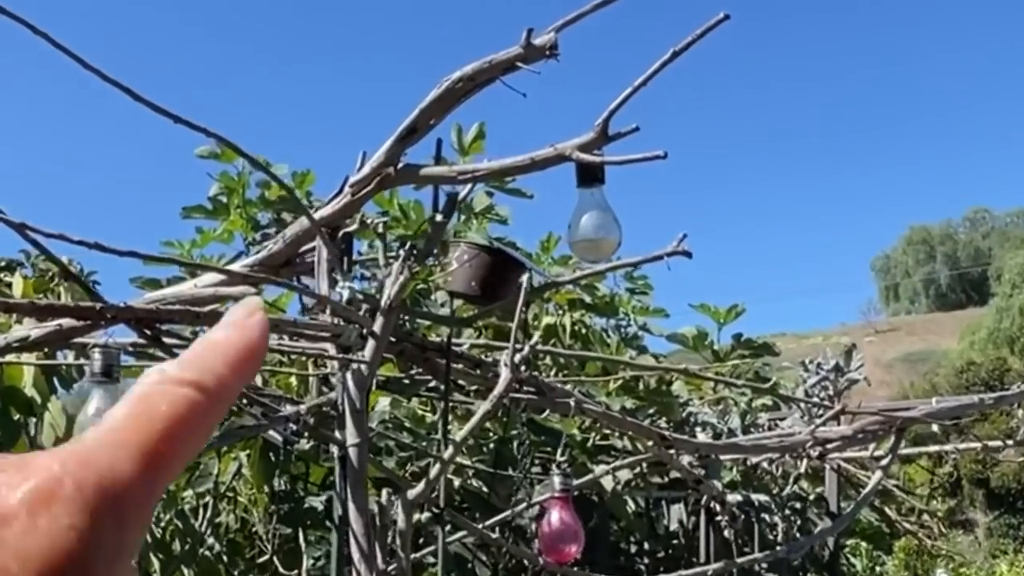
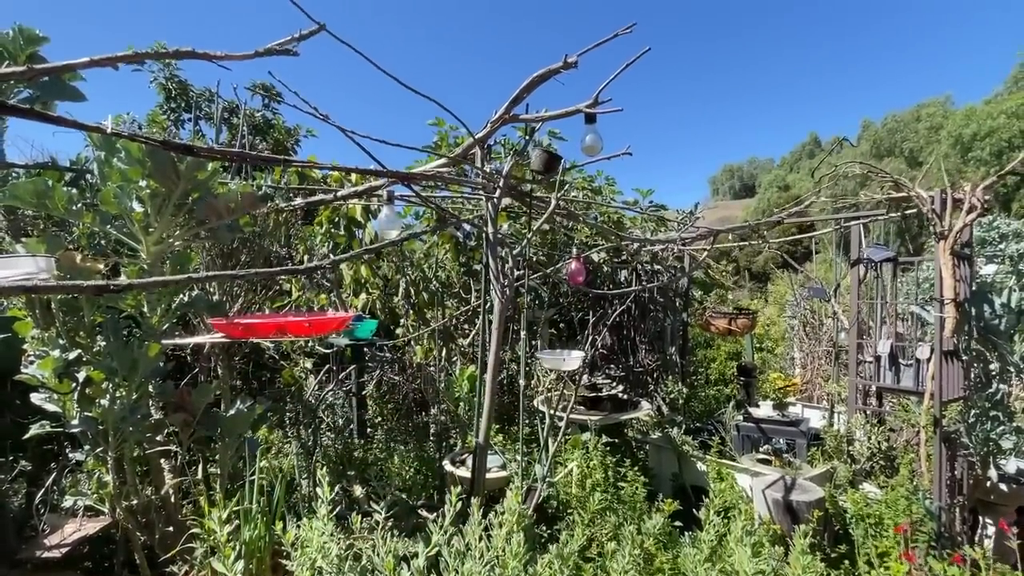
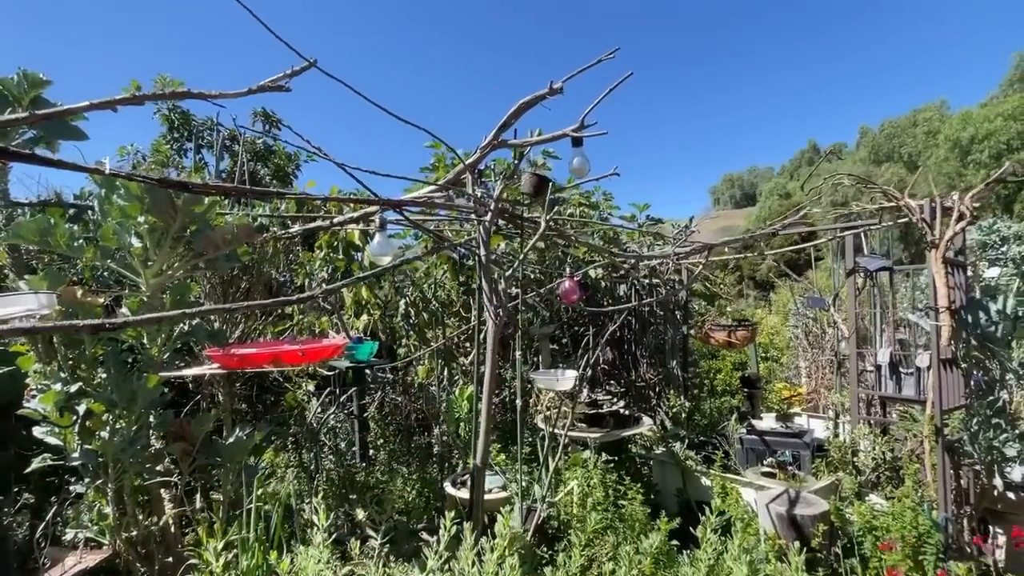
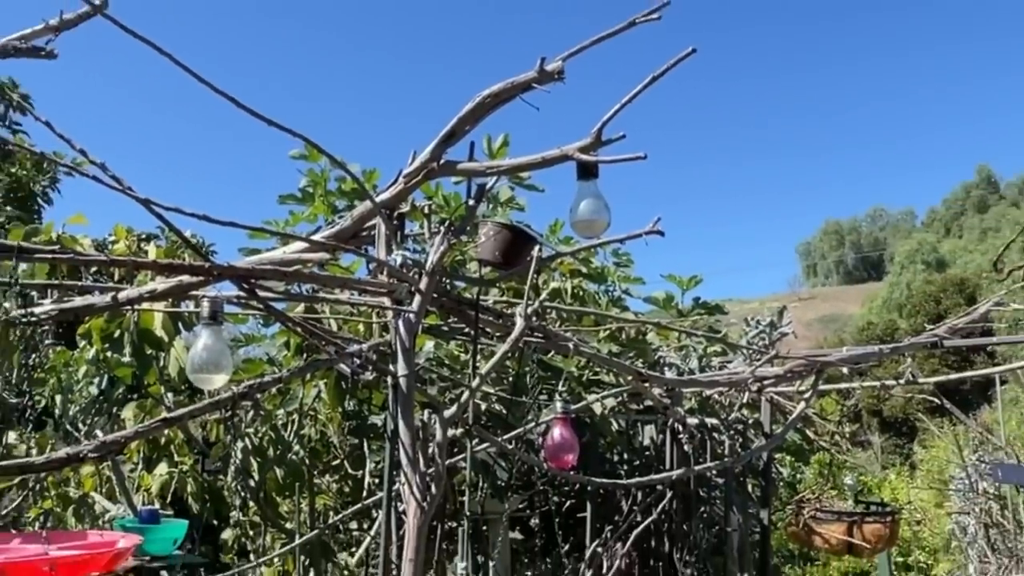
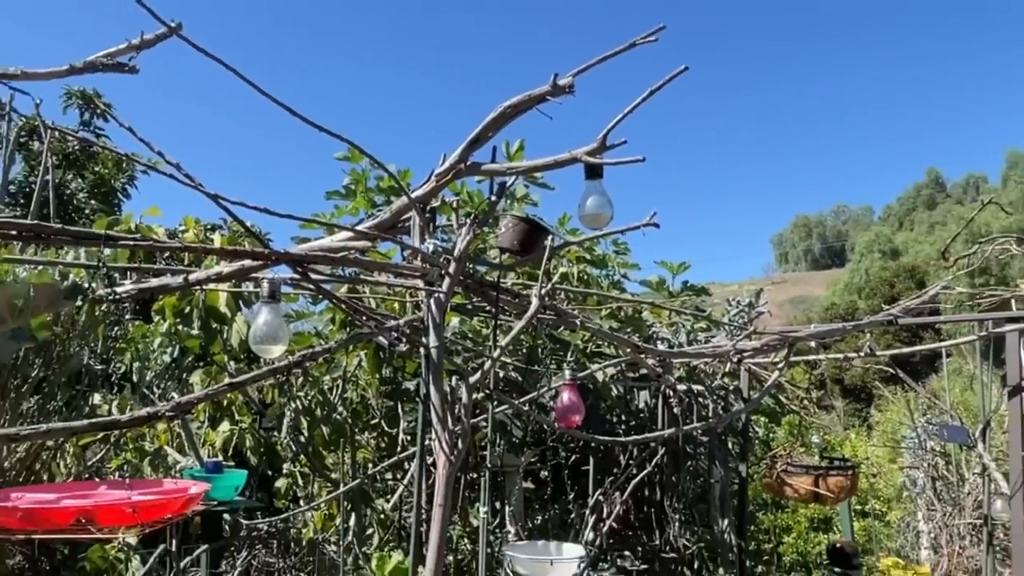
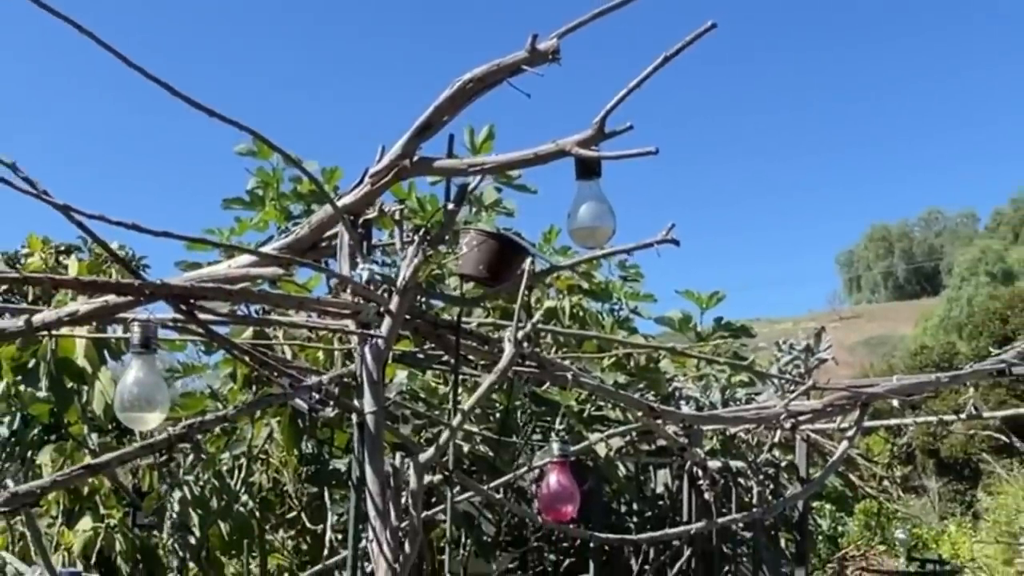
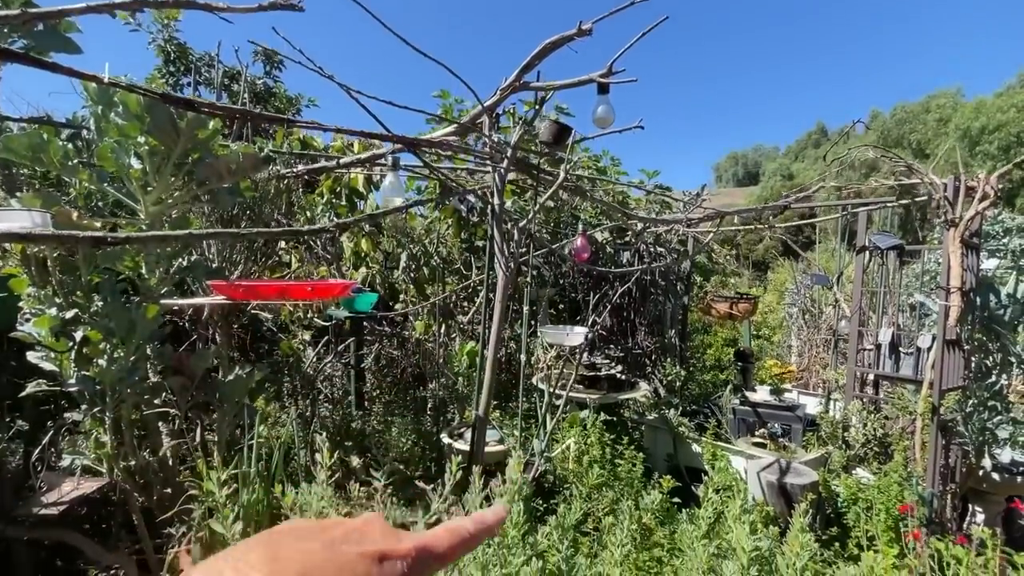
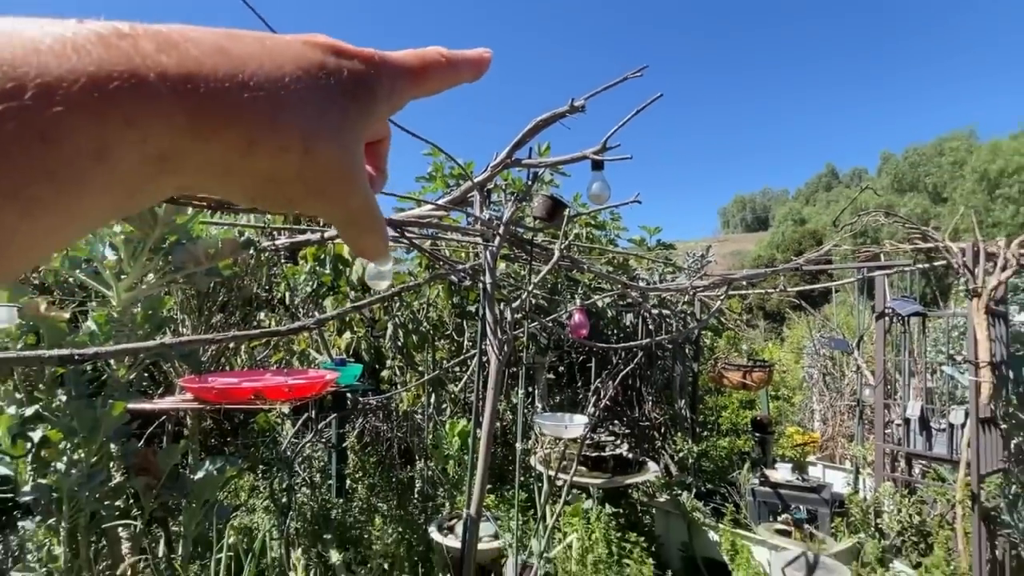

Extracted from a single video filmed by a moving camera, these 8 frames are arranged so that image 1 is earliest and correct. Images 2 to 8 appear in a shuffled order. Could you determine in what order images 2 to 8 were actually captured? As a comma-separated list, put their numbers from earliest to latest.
6, 4, 5, 8, 7, 2, 3
